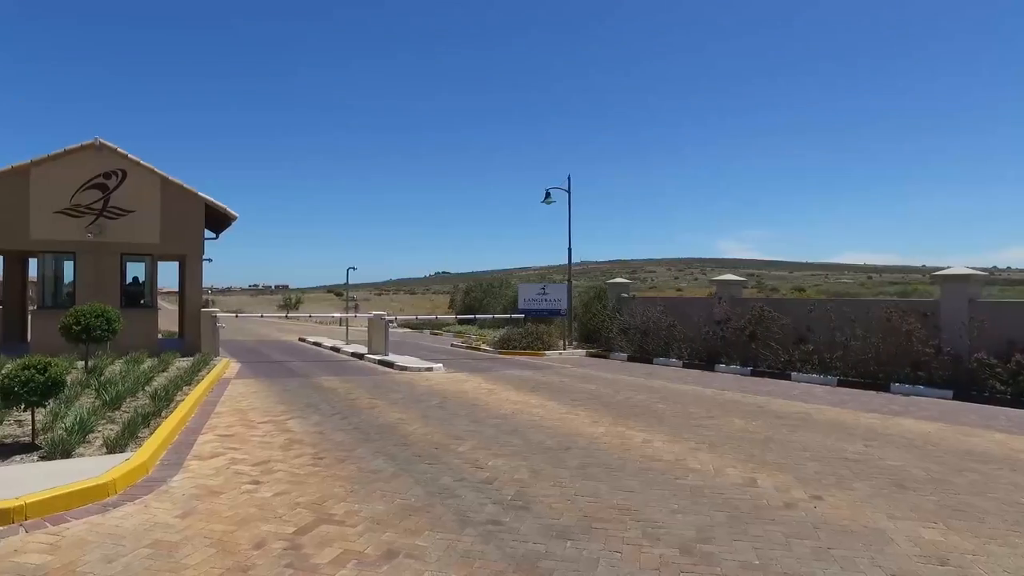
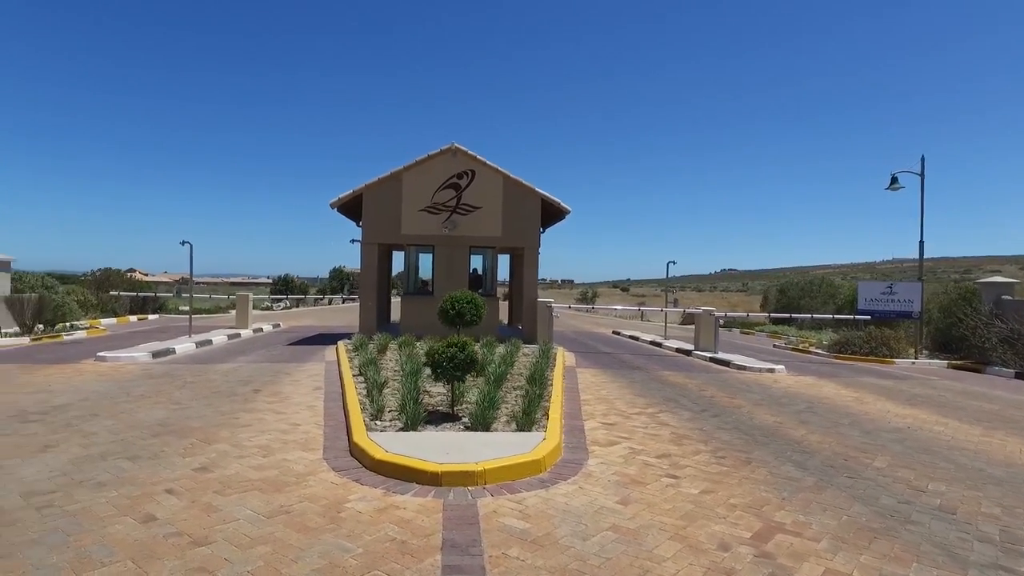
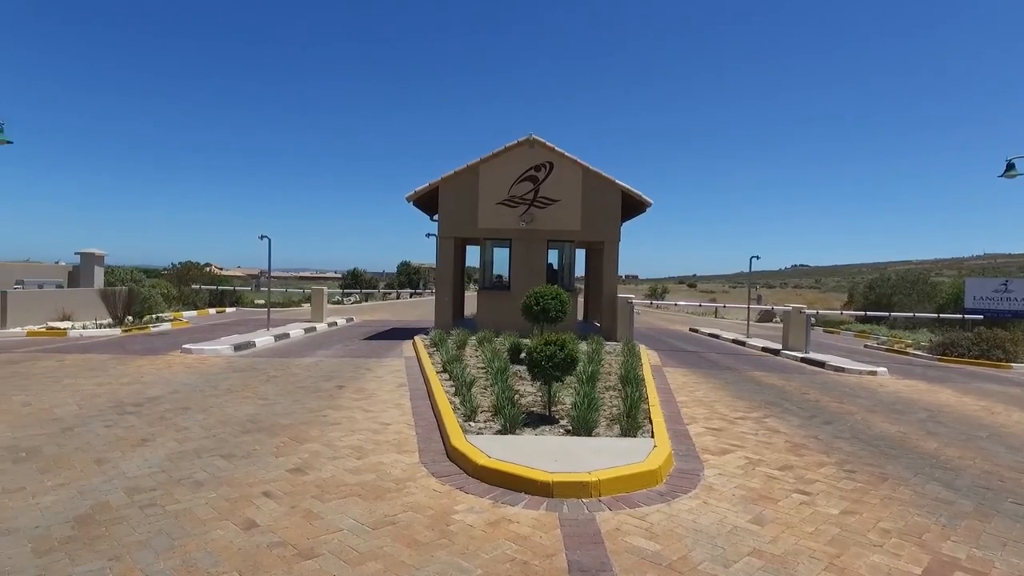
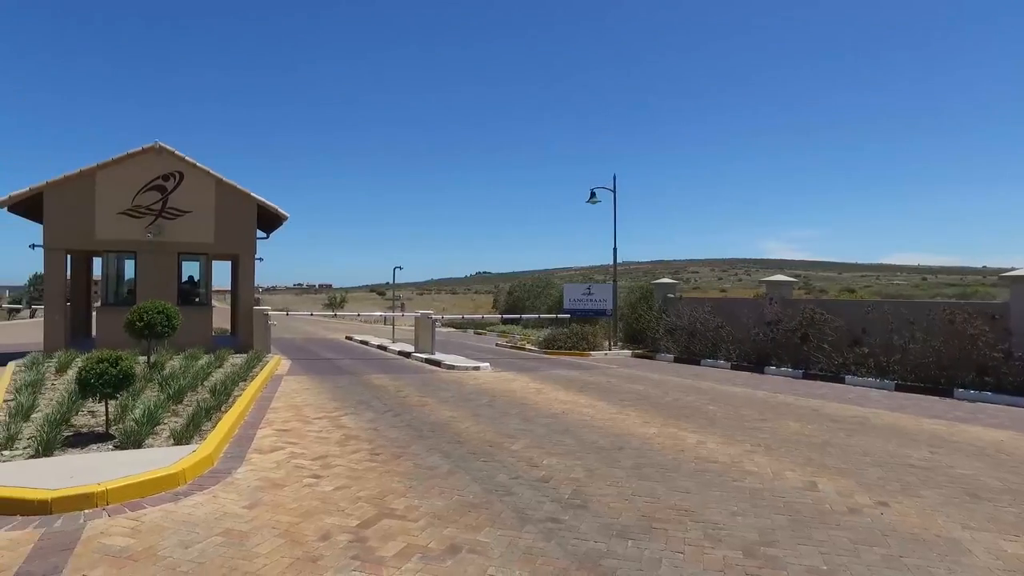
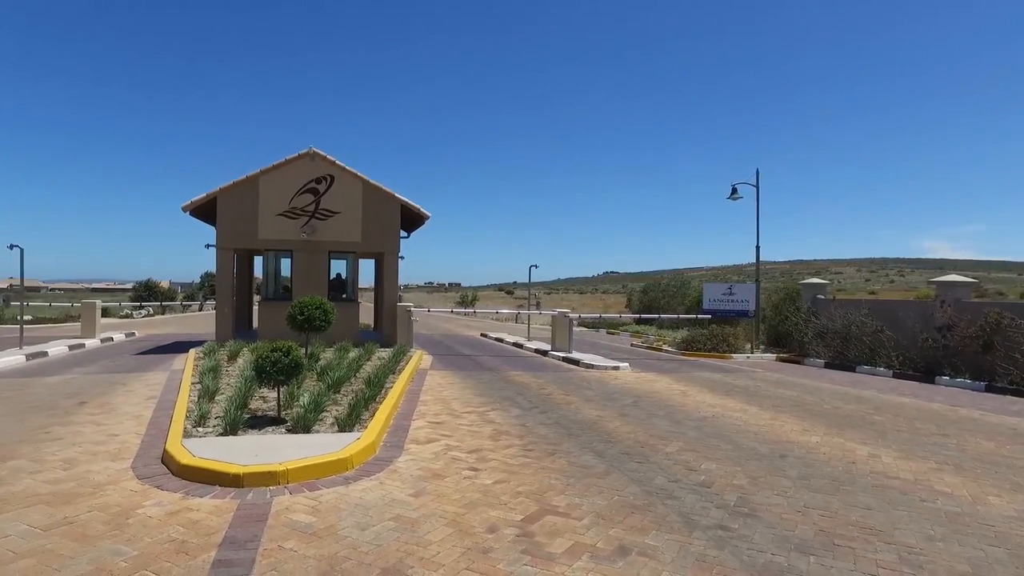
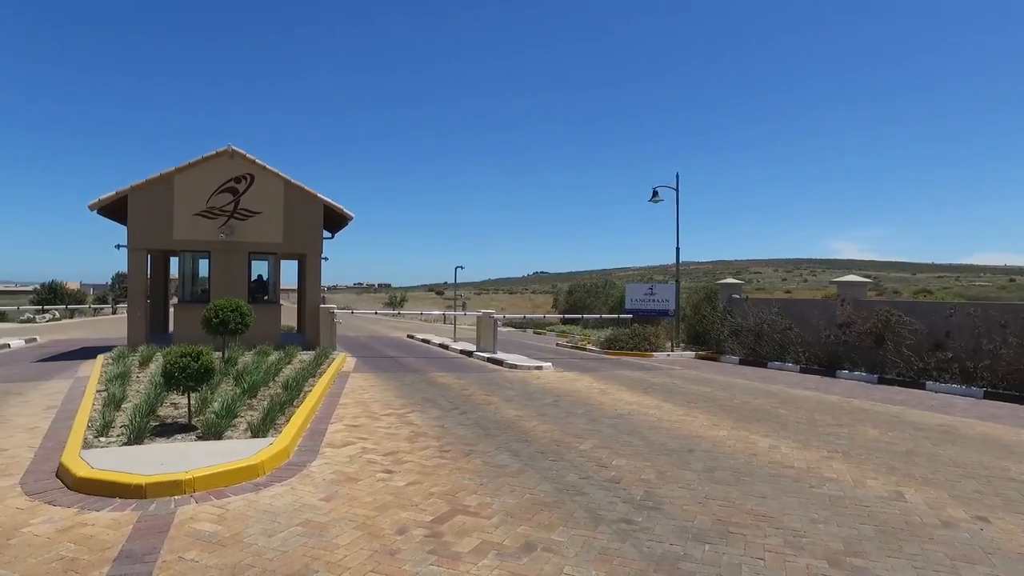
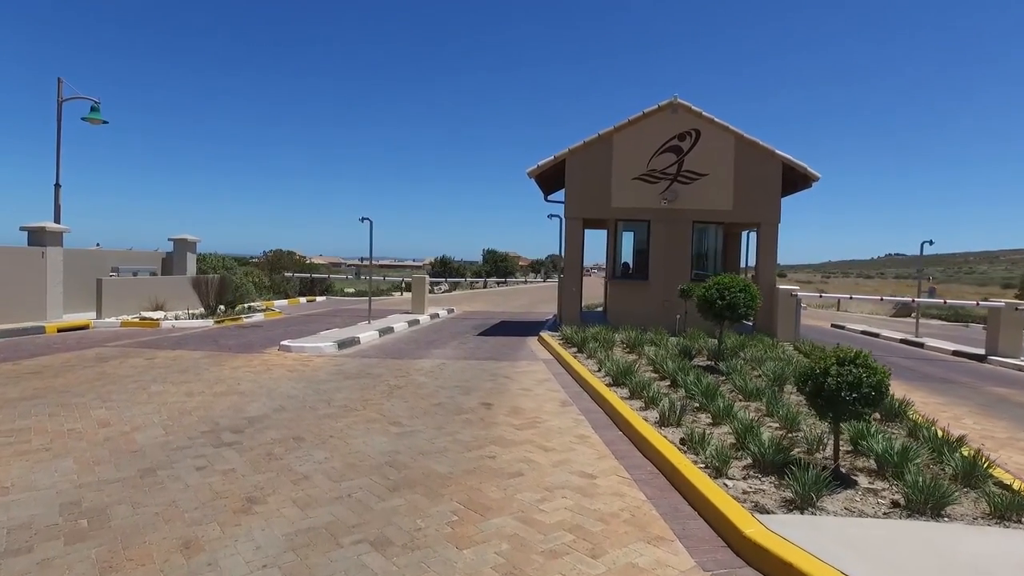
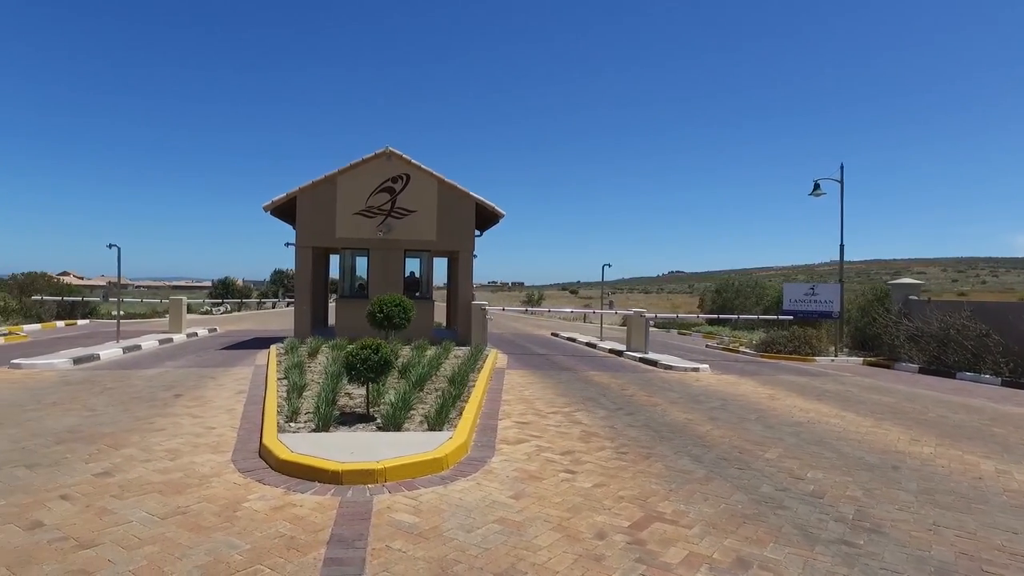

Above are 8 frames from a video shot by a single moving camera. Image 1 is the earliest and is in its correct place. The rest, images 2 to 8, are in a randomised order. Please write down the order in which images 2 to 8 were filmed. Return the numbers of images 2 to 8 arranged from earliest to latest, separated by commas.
4, 6, 5, 8, 2, 3, 7
